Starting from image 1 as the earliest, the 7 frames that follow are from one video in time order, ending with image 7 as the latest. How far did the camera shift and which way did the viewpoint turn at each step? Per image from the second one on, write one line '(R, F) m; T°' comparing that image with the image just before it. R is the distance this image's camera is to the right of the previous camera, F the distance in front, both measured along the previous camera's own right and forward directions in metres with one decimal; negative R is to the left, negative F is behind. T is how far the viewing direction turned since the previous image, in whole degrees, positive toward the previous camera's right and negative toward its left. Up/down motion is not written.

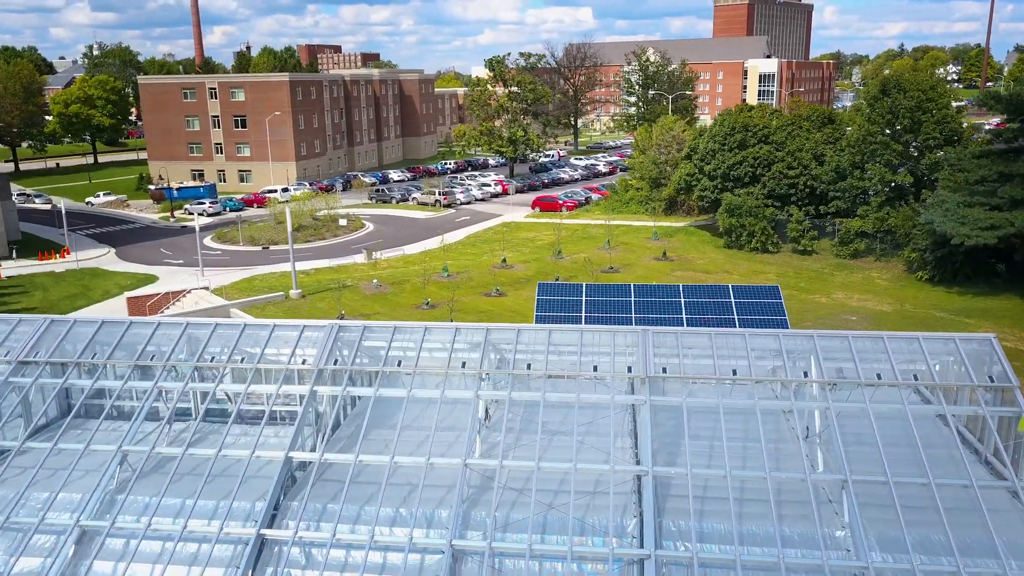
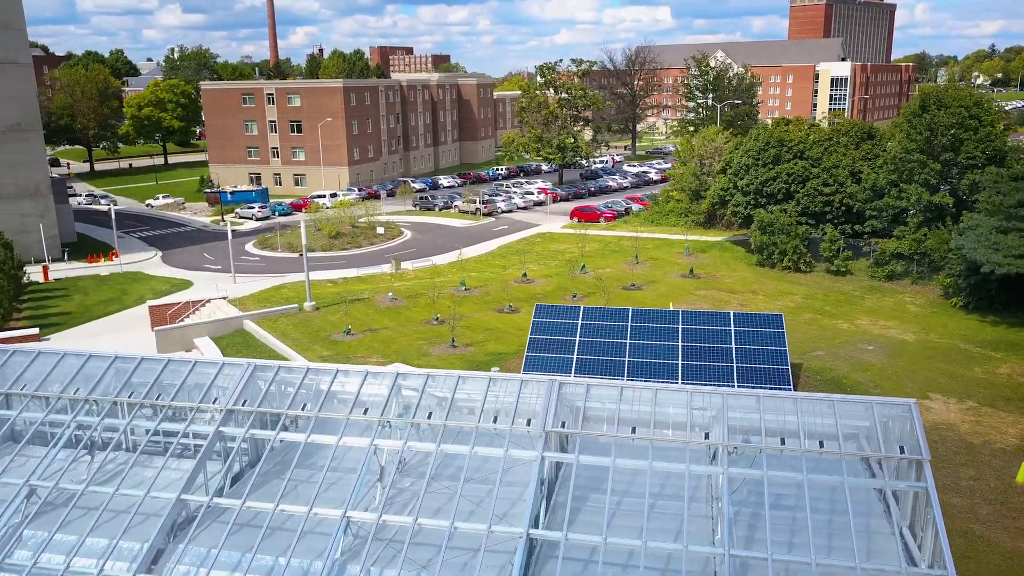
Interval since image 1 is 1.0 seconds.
(+2.1, +0.3) m; -5°
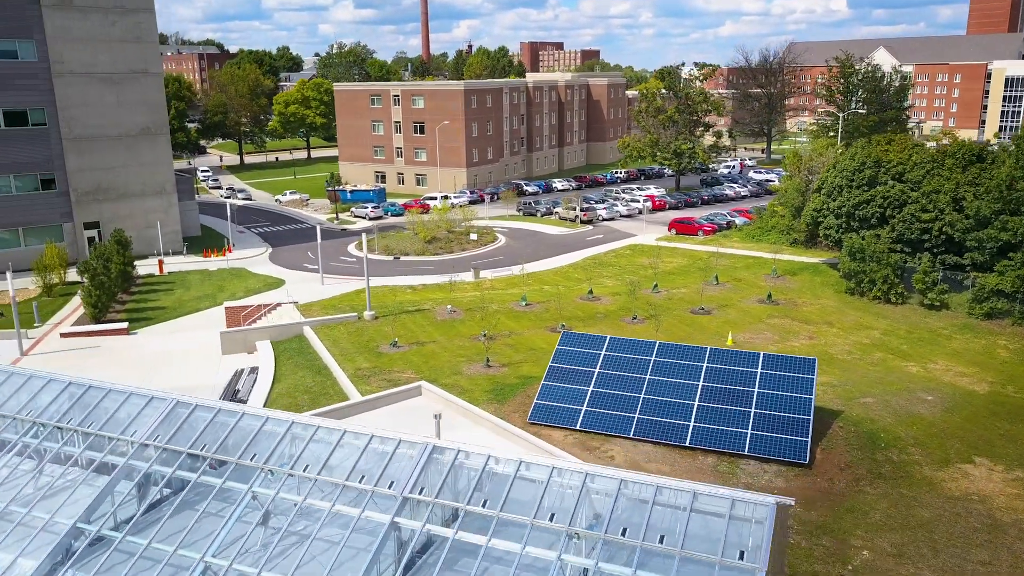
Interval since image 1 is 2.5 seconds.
(+3.5, +0.3) m; -10°
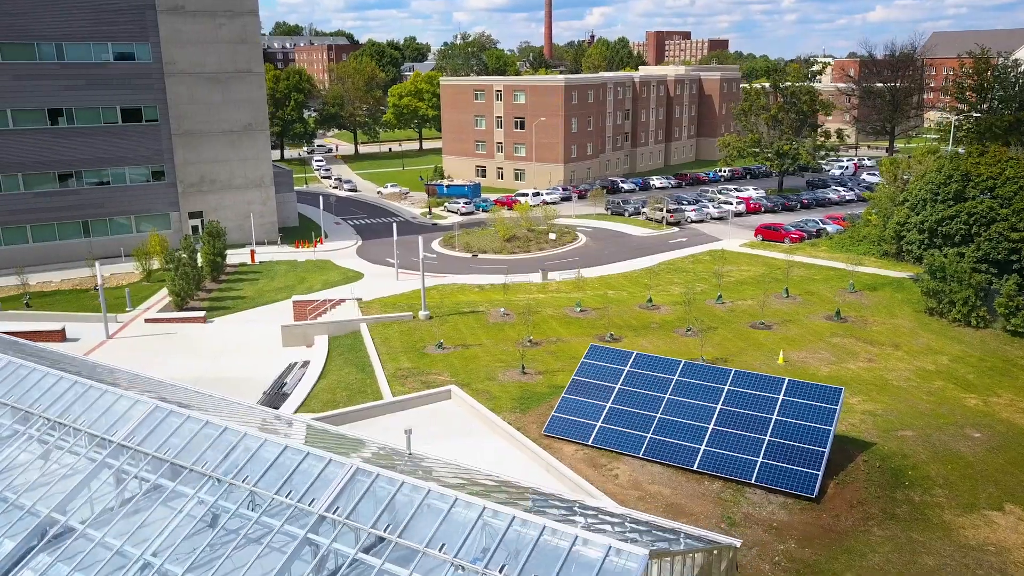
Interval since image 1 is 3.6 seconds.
(+2.7, -0.2) m; -8°
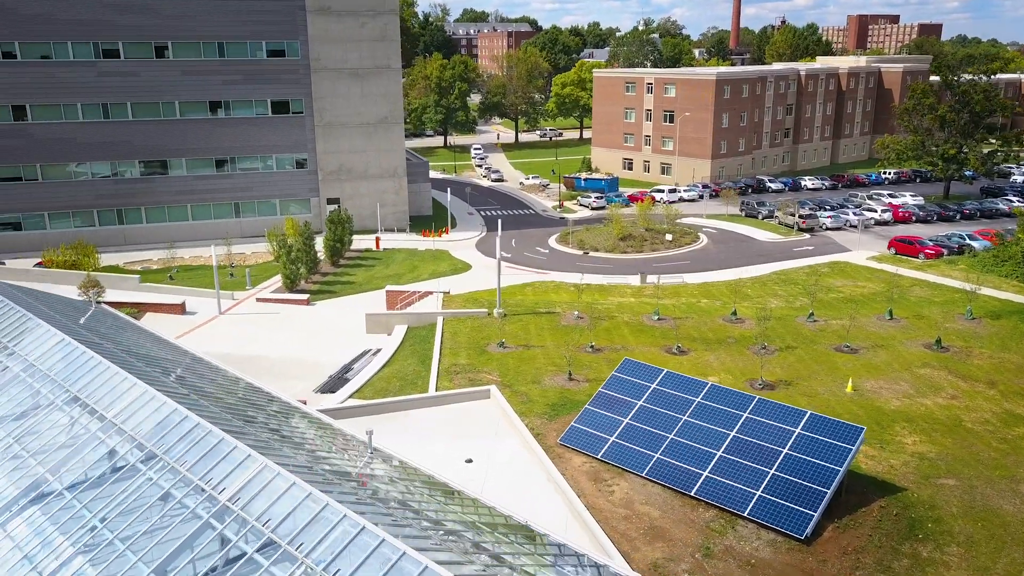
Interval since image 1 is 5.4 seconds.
(+4.2, -0.3) m; -12°
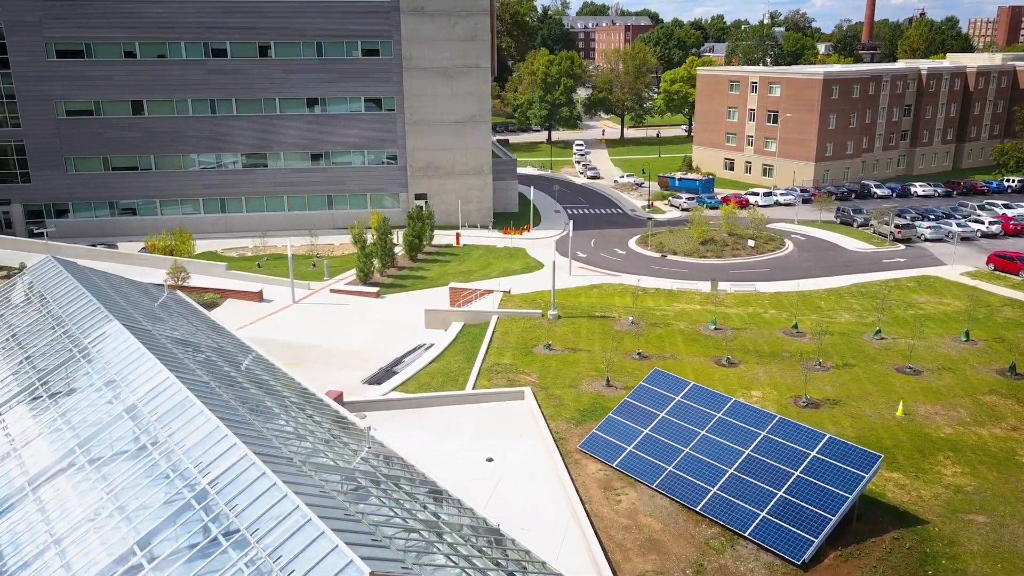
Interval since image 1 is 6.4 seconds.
(+2.5, -0.4) m; -8°
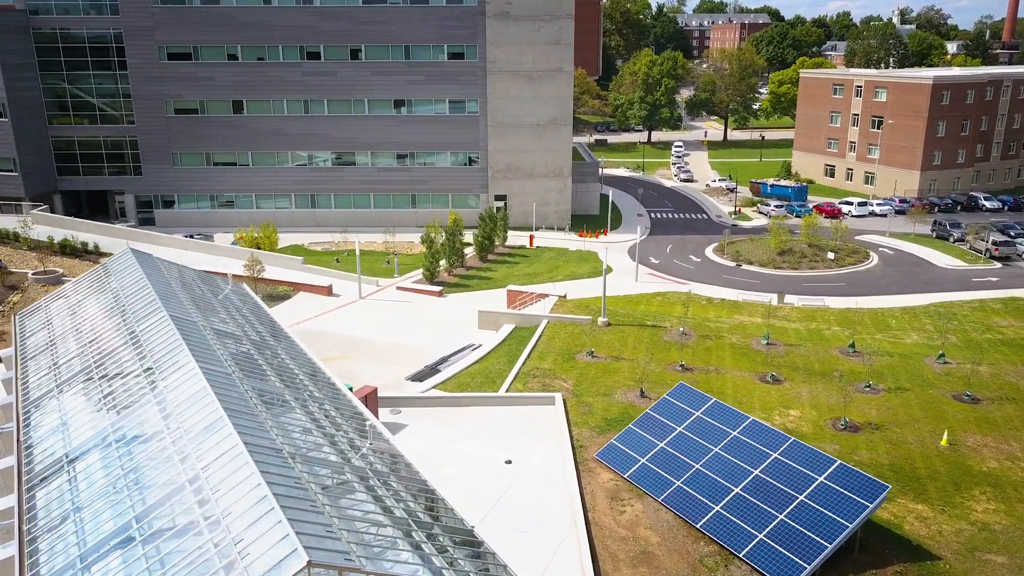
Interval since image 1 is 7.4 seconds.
(+2.5, -0.5) m; -8°
